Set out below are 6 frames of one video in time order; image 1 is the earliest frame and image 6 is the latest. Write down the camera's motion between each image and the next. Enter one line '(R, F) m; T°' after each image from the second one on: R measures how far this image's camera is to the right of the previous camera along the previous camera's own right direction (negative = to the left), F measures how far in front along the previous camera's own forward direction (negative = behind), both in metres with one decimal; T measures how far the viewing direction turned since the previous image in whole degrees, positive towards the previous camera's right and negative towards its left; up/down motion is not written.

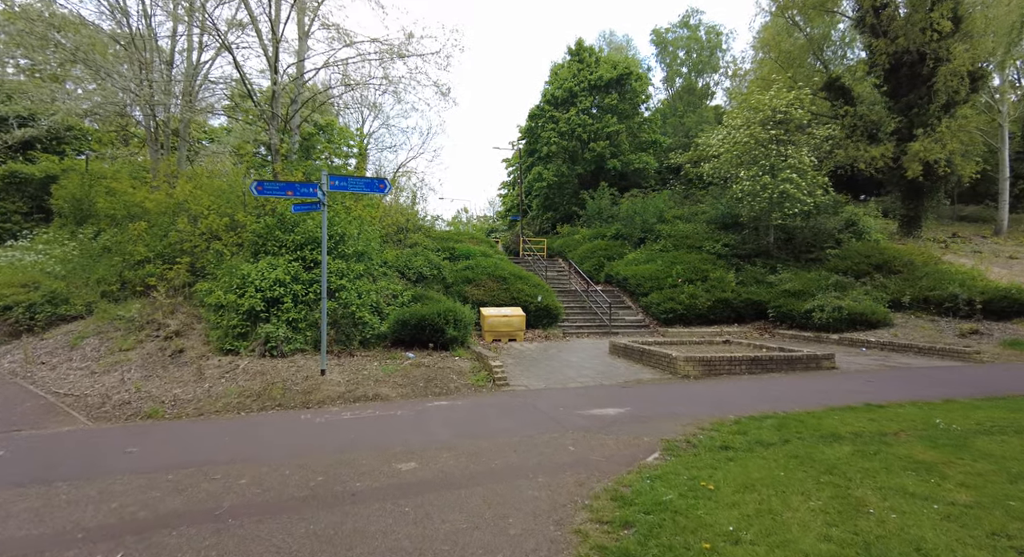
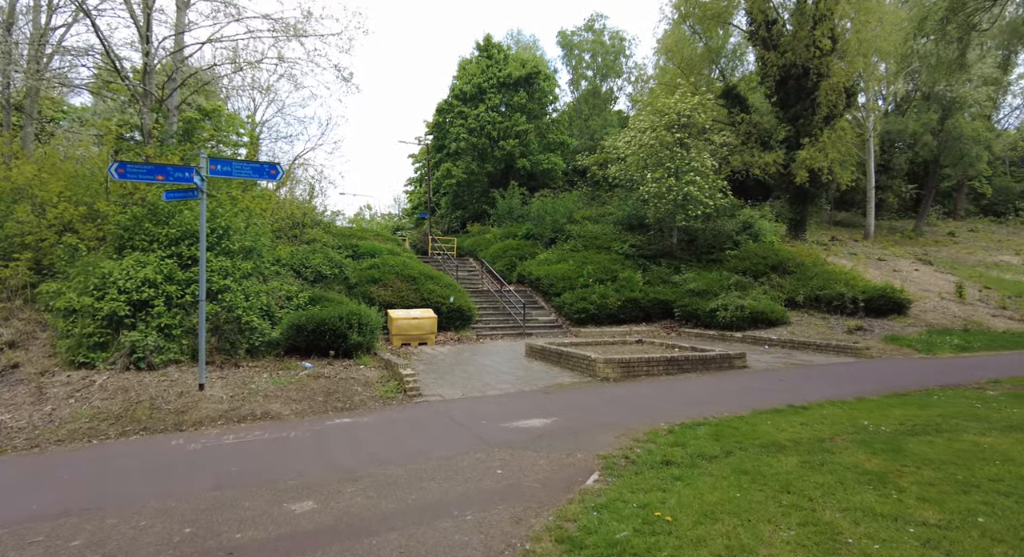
(-0.1, +0.8) m; +9°
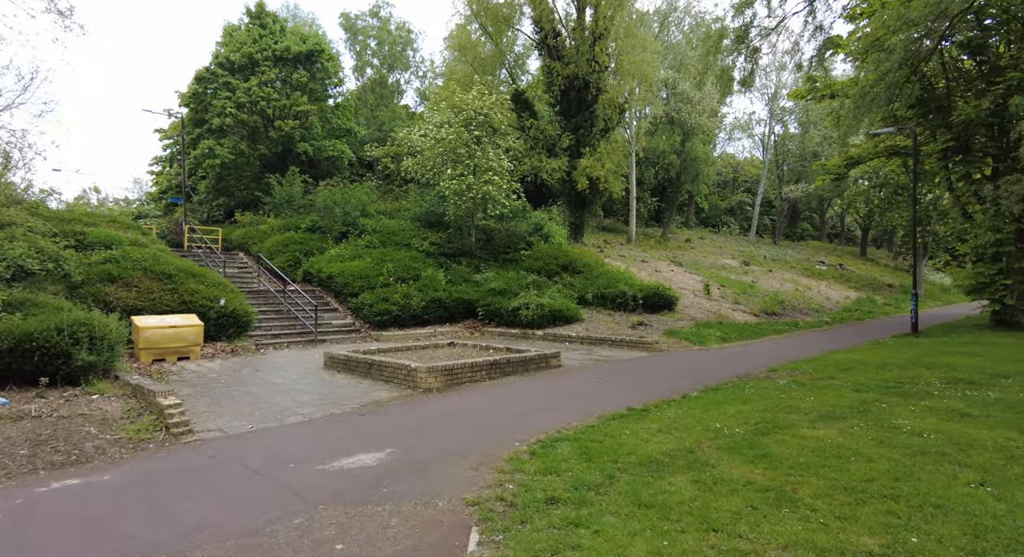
(-0.5, +1.3) m; +22°
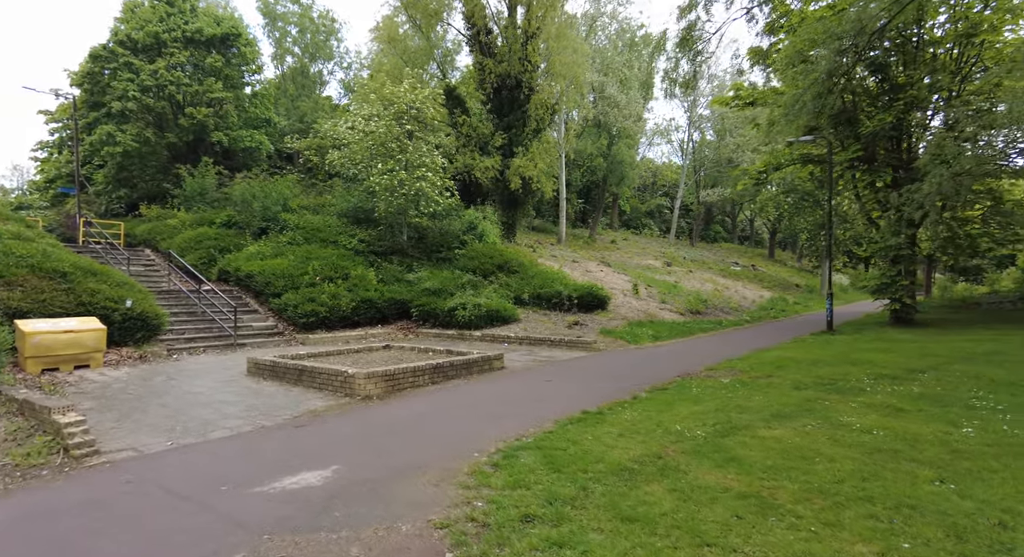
(-0.3, +0.4) m; +7°
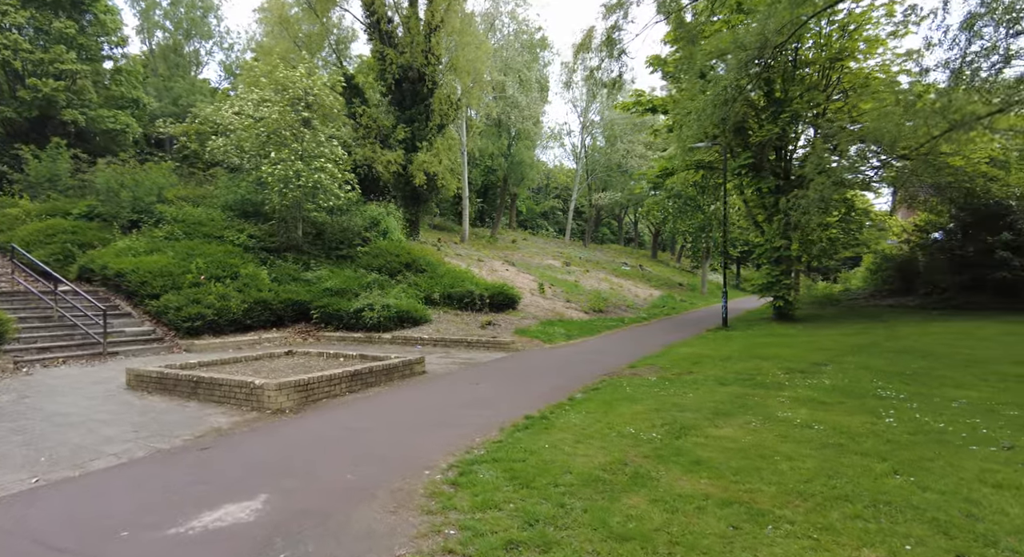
(-0.6, +0.5) m; +11°
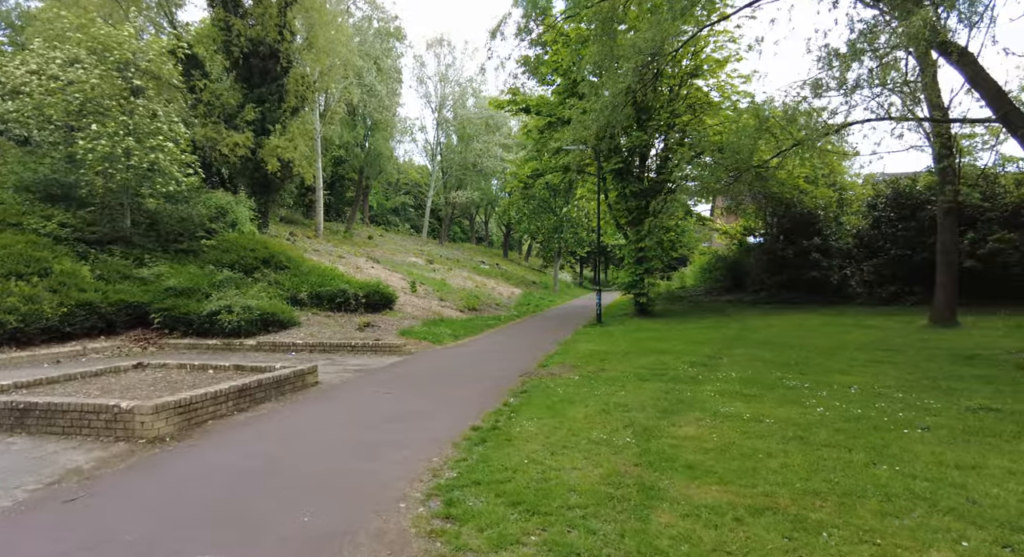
(-1.1, +0.7) m; +15°
